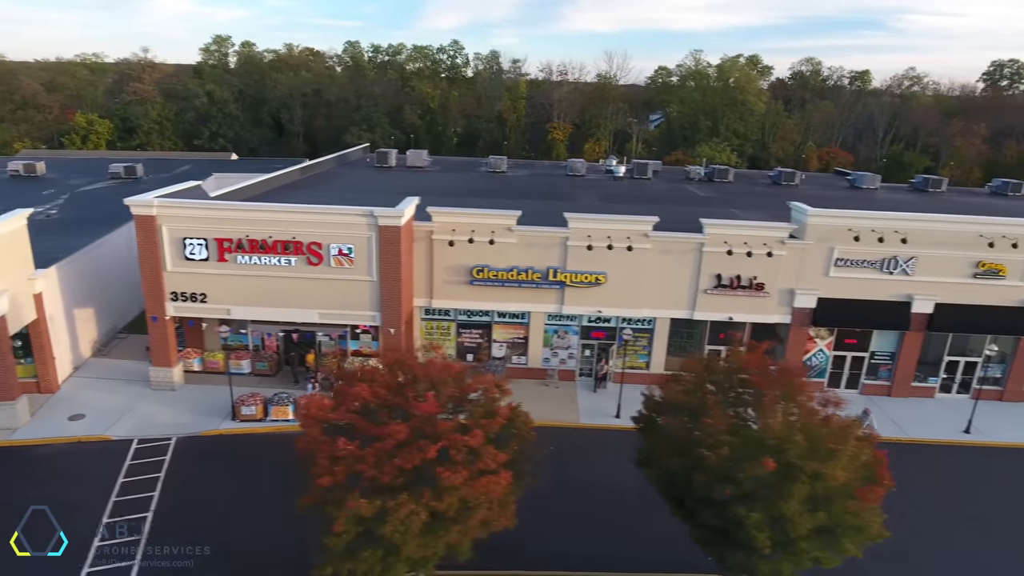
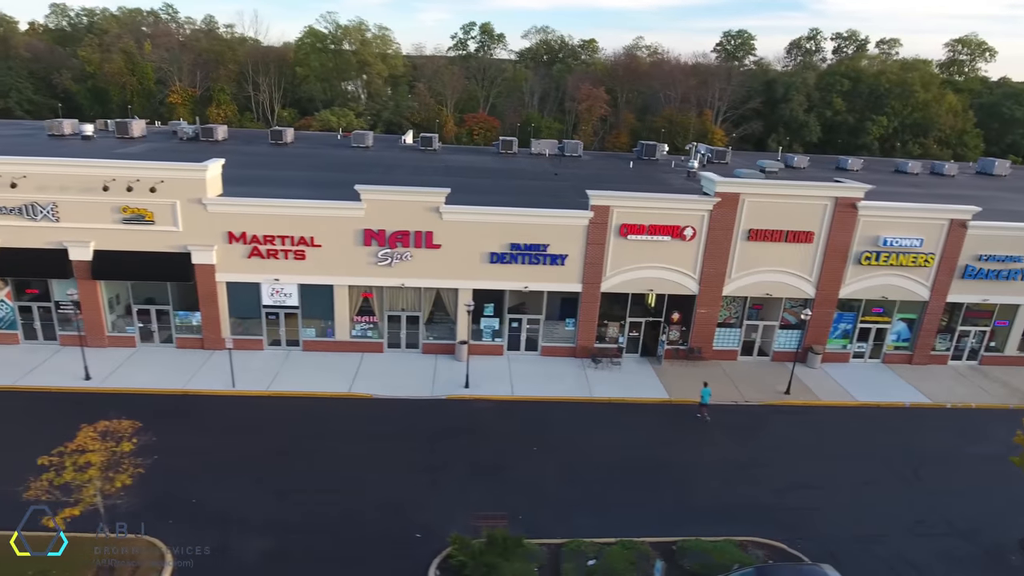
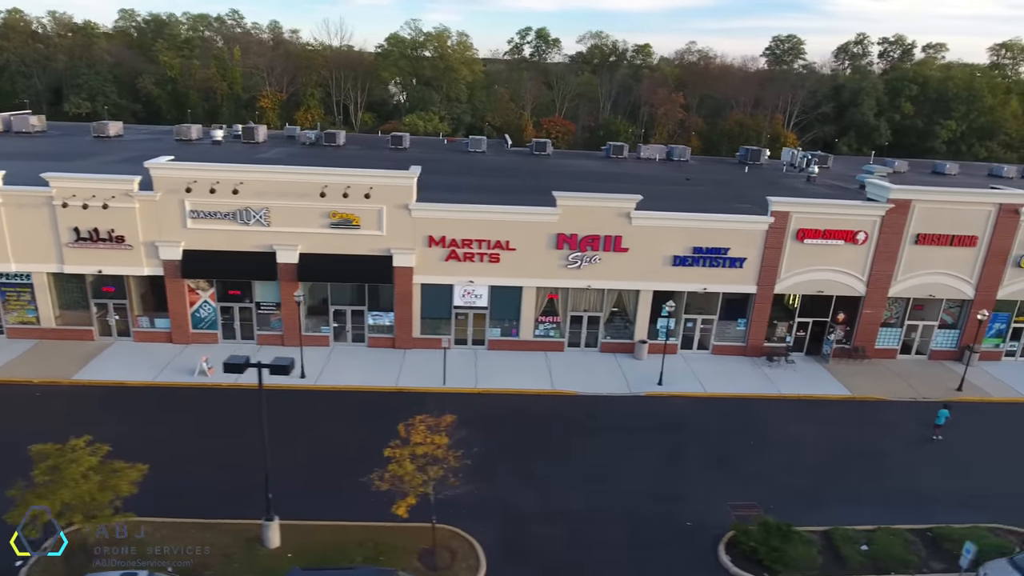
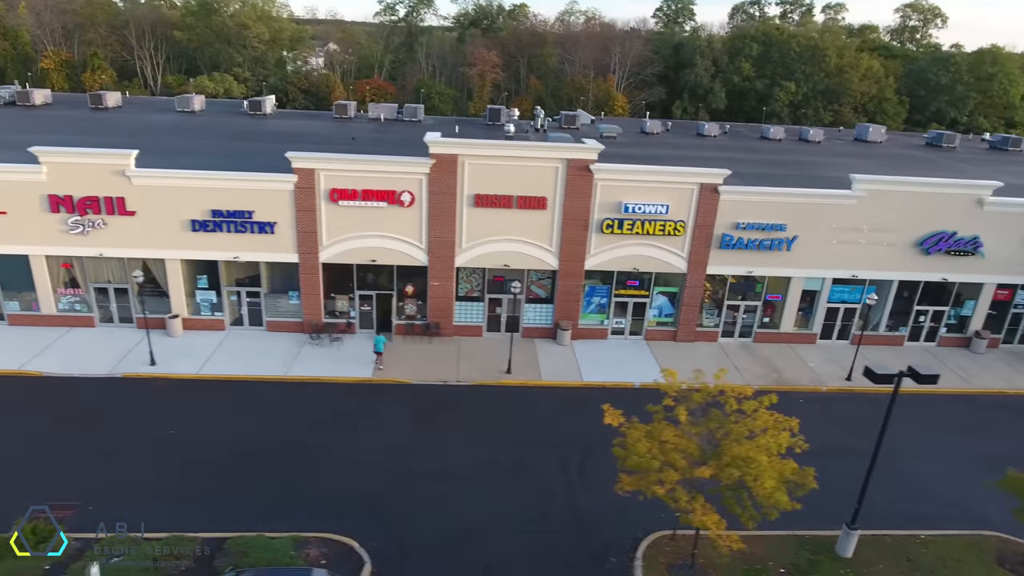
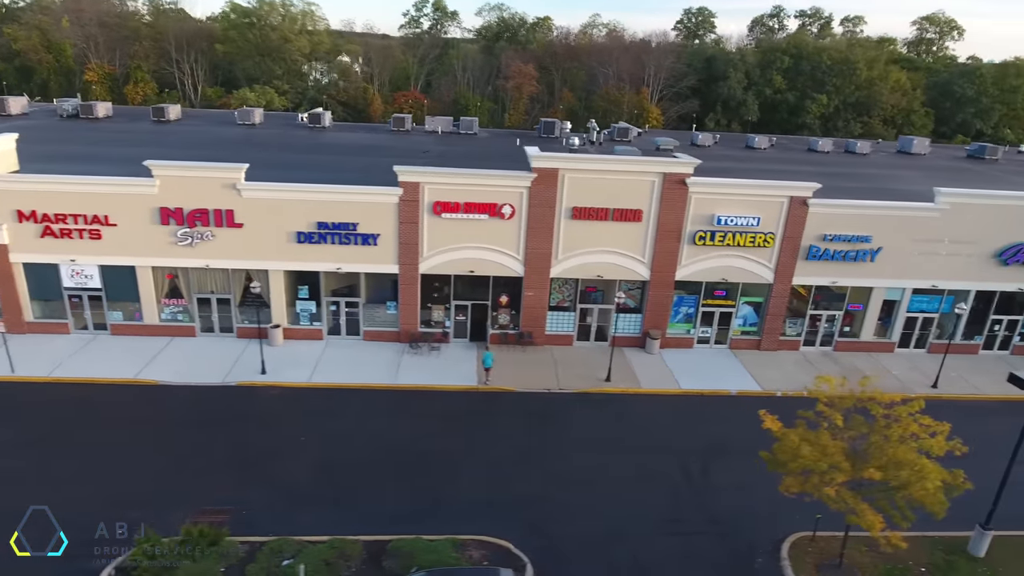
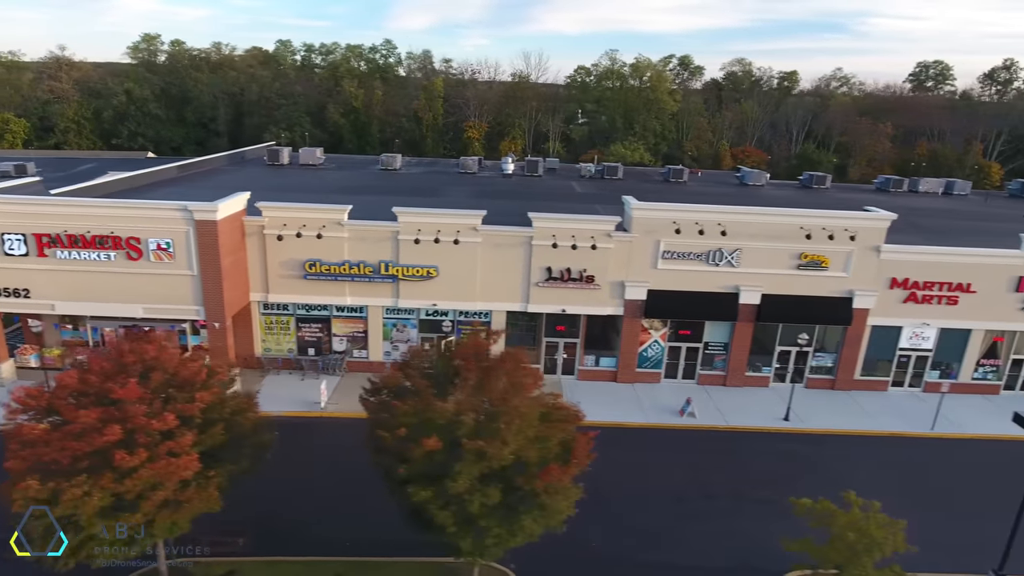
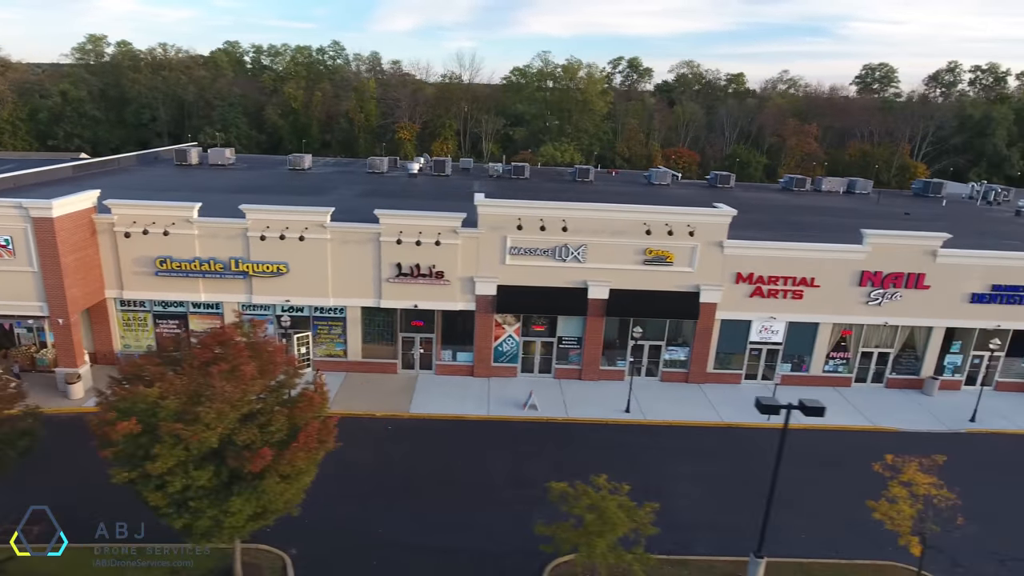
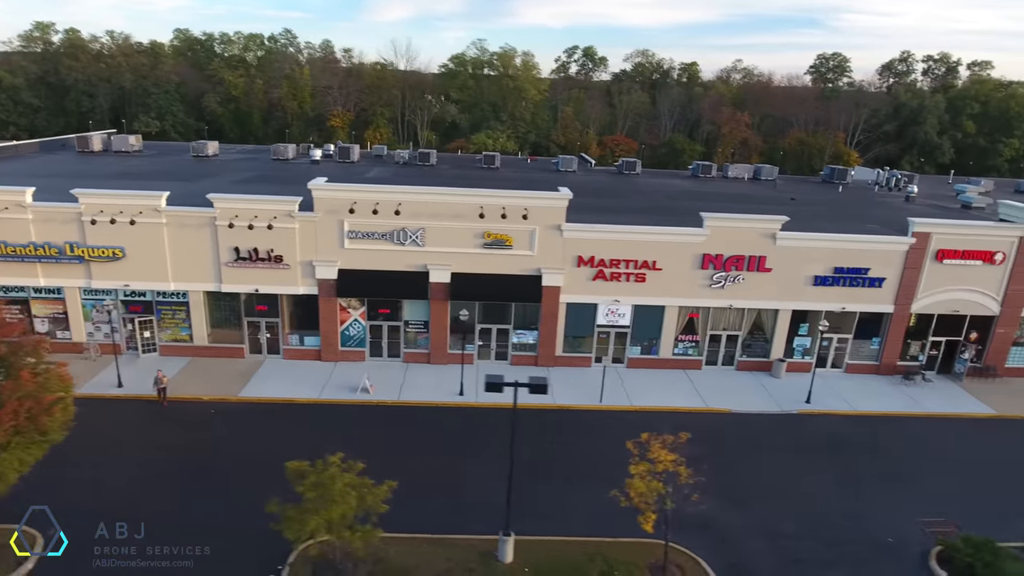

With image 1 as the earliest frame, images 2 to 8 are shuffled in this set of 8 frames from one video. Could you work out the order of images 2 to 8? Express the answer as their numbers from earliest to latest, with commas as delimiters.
6, 7, 8, 3, 2, 5, 4
